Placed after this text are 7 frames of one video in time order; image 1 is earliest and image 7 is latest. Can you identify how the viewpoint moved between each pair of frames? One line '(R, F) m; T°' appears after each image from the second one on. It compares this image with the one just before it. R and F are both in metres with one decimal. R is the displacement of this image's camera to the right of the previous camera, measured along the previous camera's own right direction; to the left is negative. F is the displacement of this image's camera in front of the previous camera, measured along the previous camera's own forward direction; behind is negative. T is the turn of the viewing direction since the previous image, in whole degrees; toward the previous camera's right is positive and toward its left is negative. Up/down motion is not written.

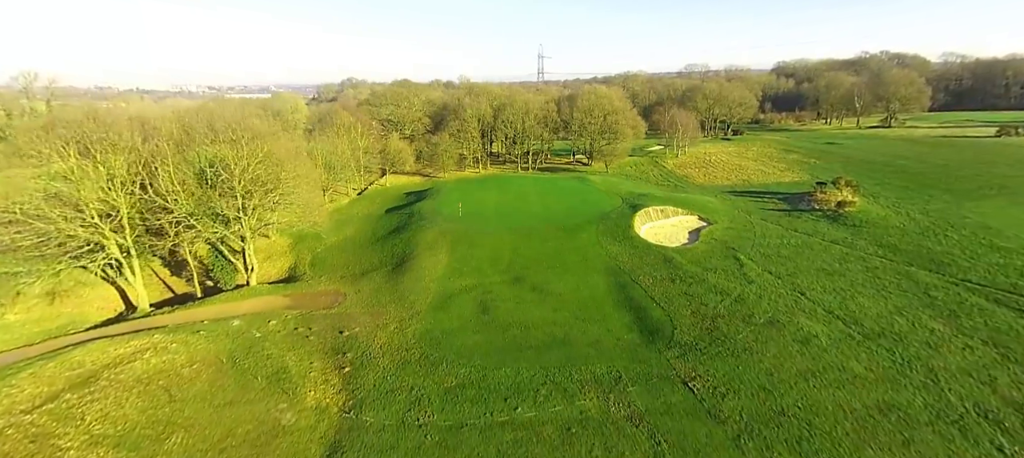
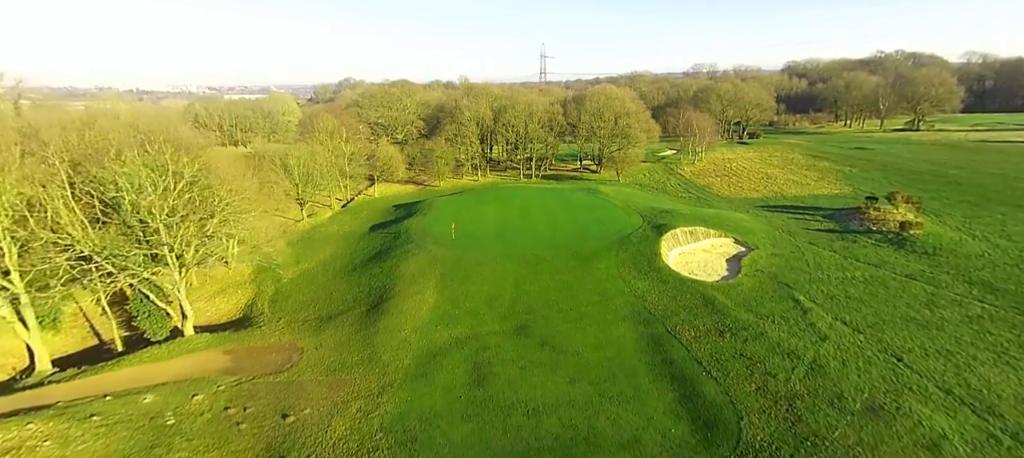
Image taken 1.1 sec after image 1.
(-0.1, +5.7) m; 0°
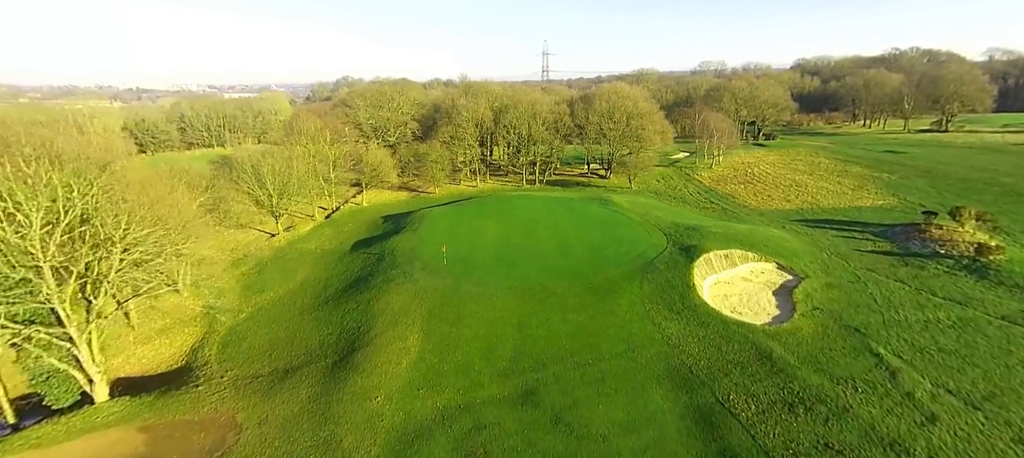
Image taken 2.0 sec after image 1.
(-0.1, +4.9) m; 0°
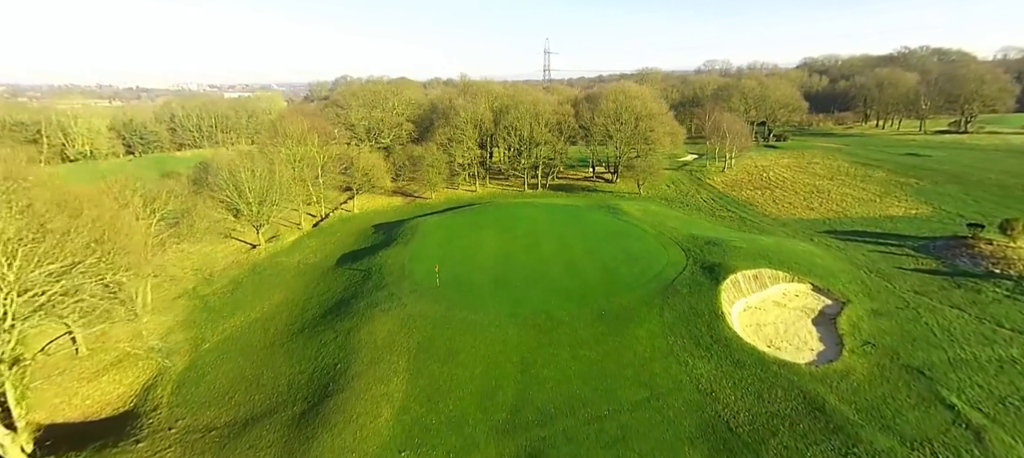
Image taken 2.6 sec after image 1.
(0.0, +3.0) m; 0°
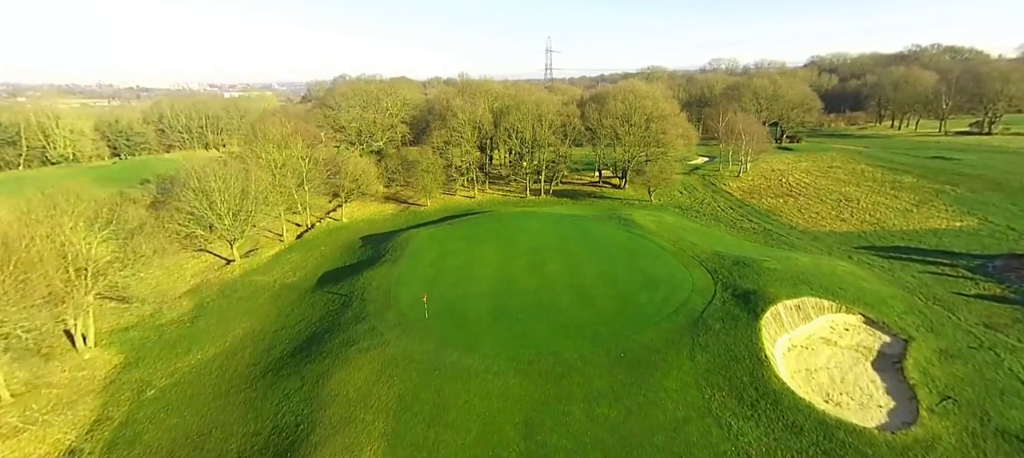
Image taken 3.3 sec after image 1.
(0.0, +3.3) m; 0°
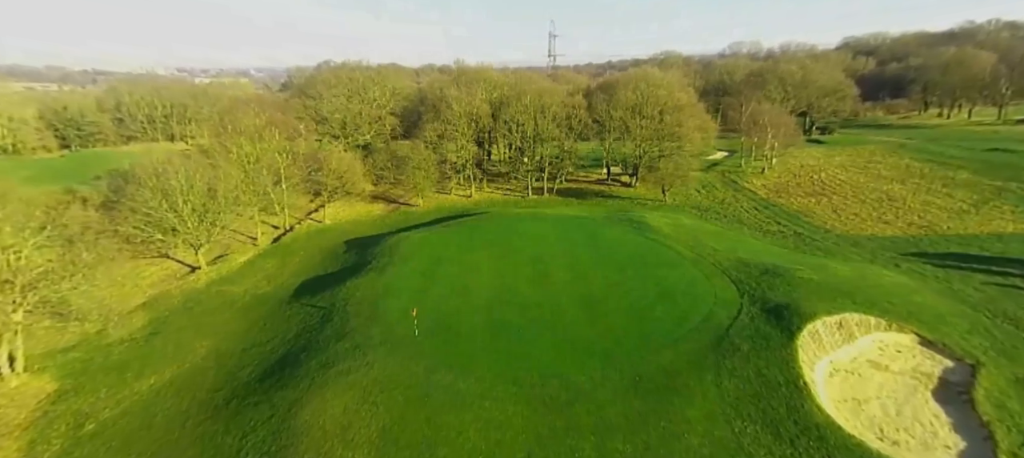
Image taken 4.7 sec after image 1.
(0.0, +4.0) m; 0°
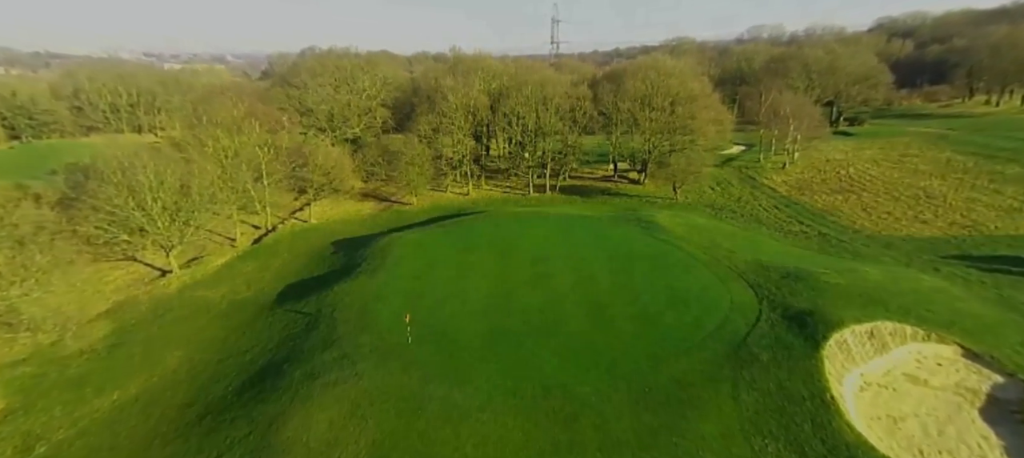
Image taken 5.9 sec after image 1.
(0.0, +2.8) m; 0°
